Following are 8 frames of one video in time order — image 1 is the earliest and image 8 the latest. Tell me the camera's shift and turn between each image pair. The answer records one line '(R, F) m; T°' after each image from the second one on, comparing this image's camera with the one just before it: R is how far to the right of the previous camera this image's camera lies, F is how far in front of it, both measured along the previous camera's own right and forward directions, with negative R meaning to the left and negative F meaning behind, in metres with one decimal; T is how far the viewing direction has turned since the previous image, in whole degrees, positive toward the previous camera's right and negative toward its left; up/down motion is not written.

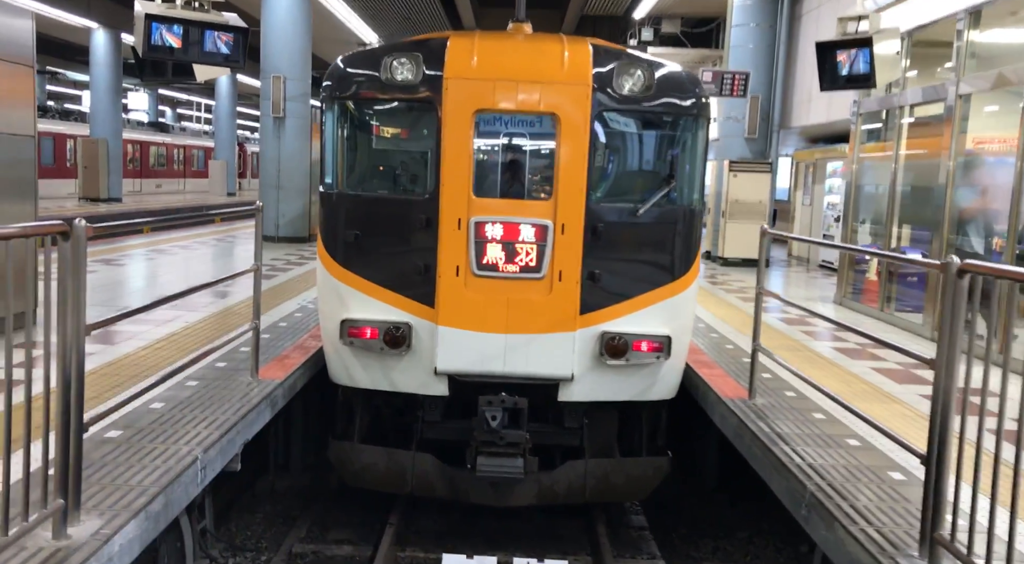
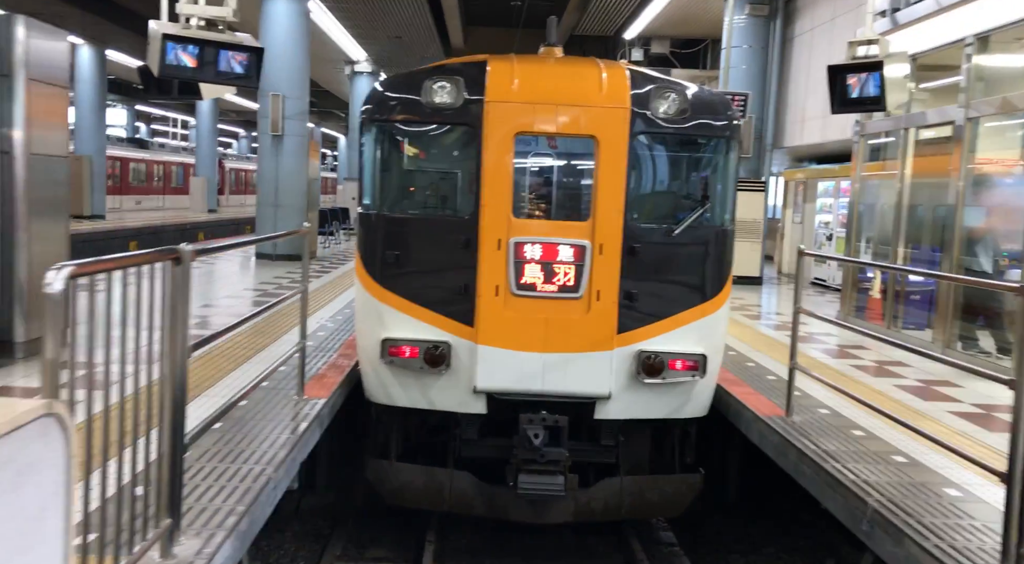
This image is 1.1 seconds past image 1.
(-0.4, -0.1) m; +2°
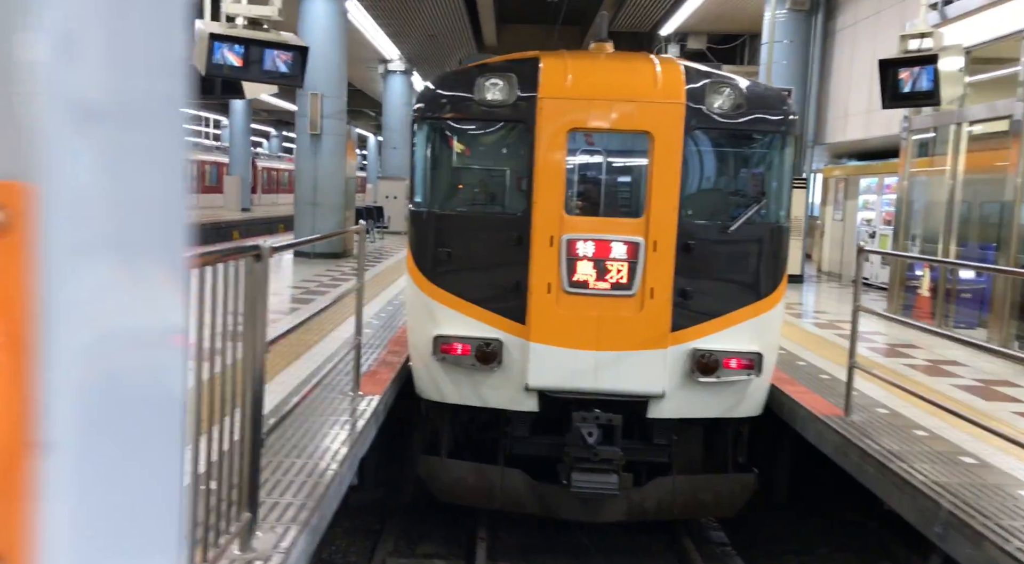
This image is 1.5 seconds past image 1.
(-0.1, 0.0) m; -2°
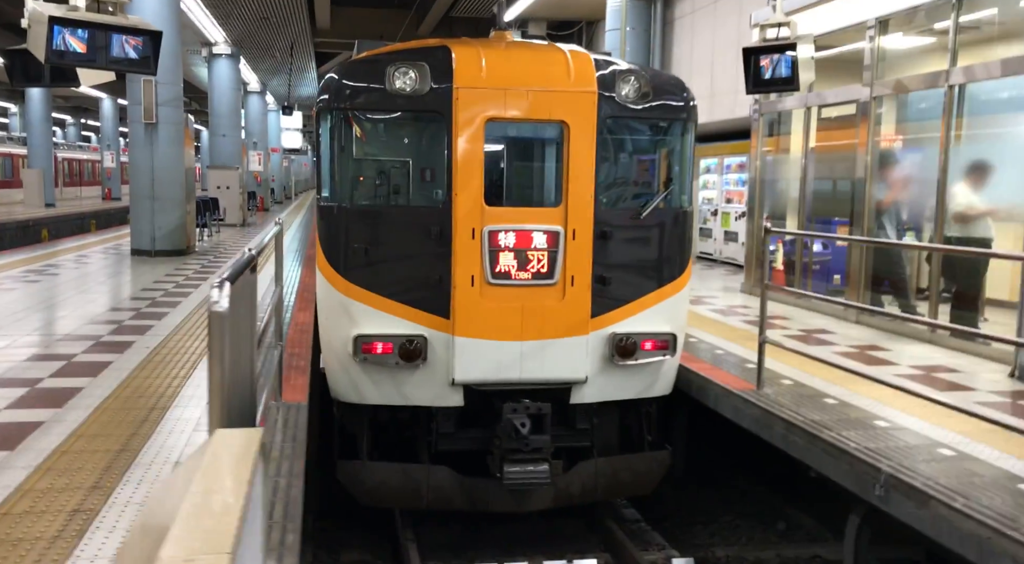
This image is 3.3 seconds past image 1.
(-0.5, +0.1) m; +12°
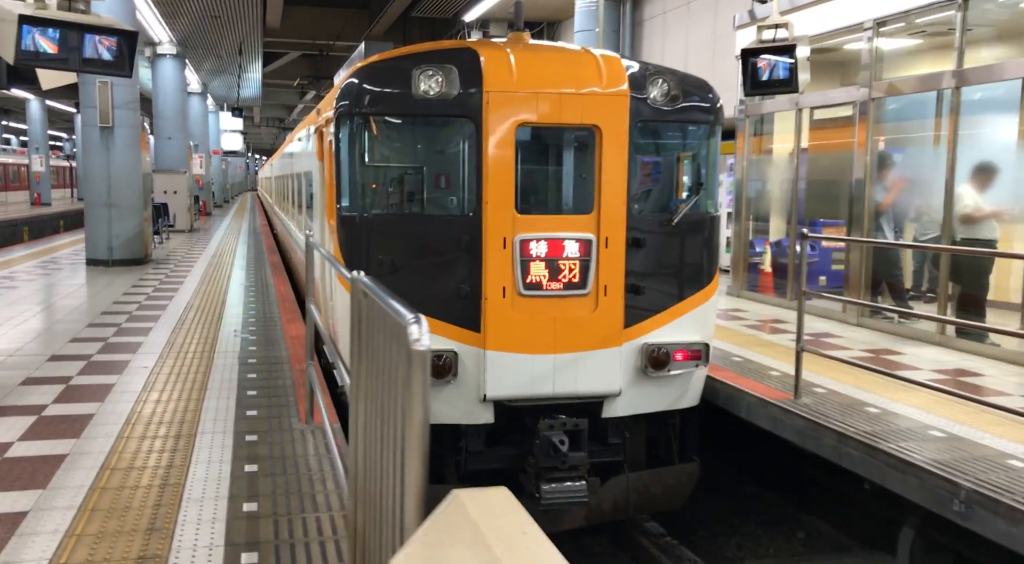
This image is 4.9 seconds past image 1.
(-0.5, +0.2) m; +4°
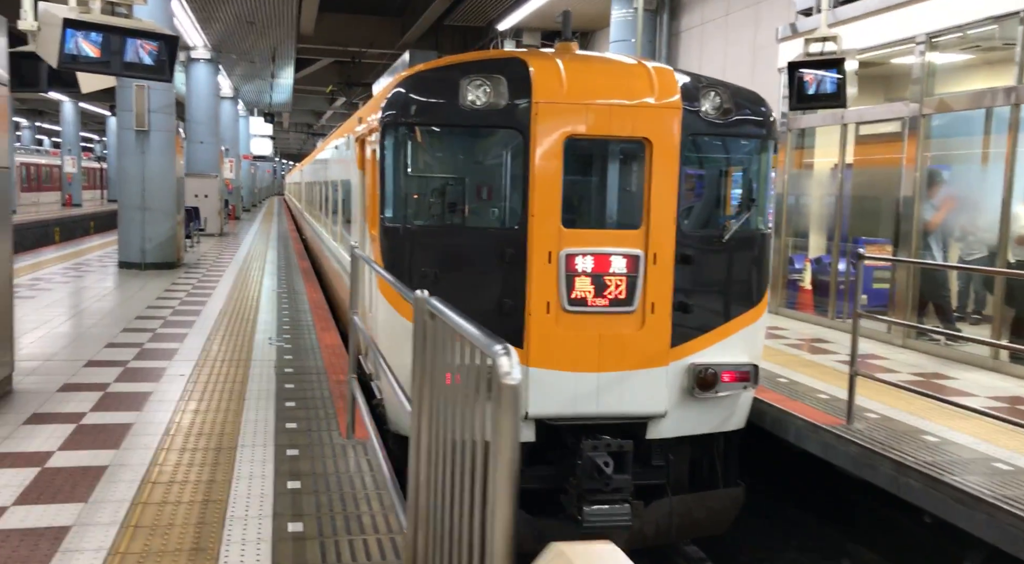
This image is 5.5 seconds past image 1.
(-0.1, +0.1) m; -2°
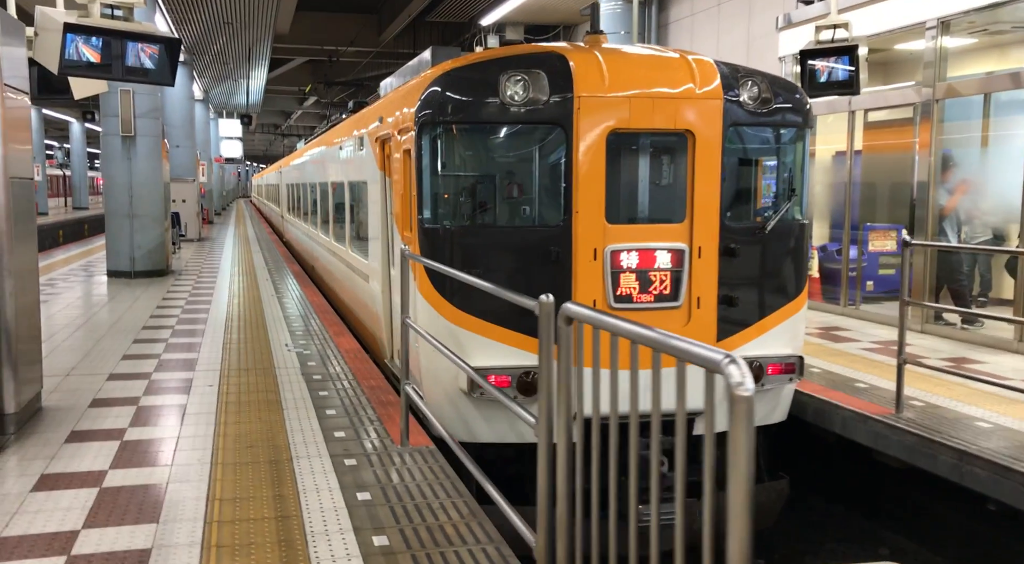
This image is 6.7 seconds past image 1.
(-0.4, +0.1) m; +2°
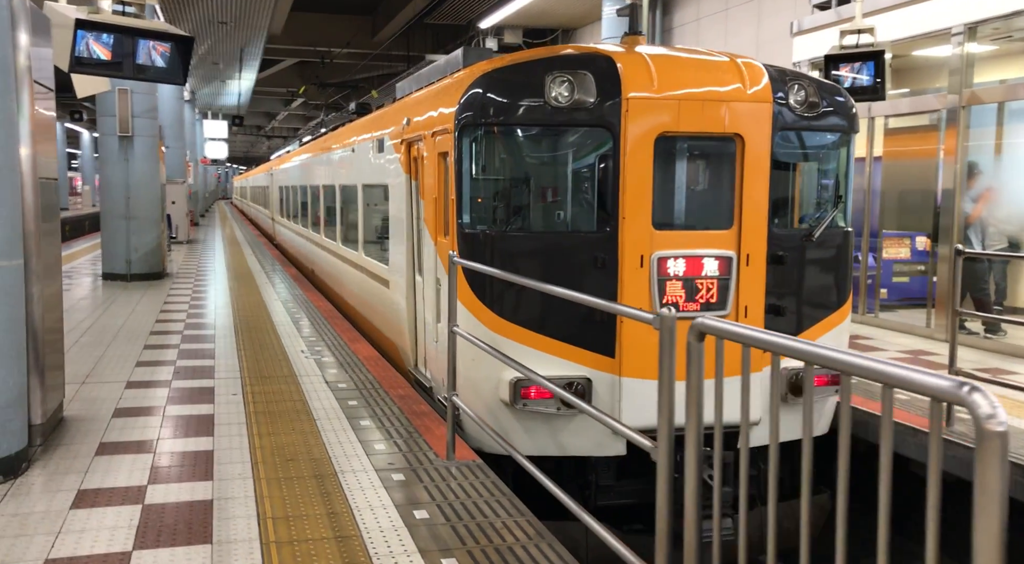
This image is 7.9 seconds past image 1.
(-0.3, +0.1) m; +1°
